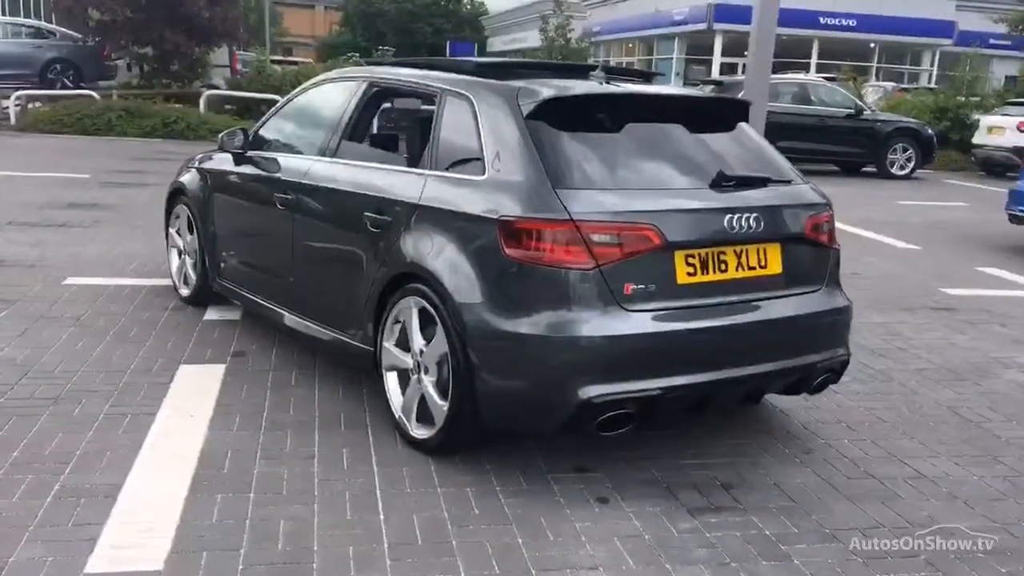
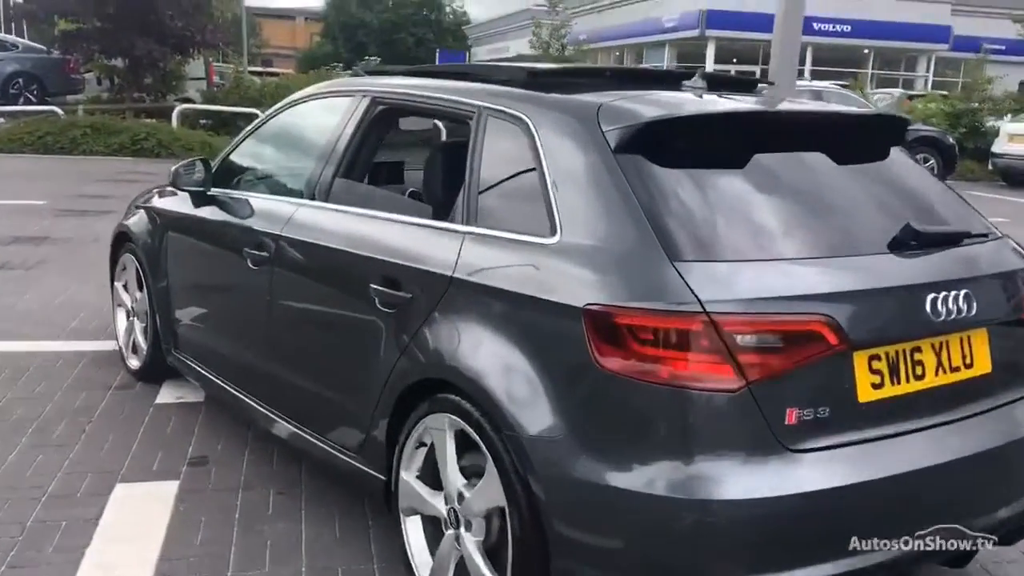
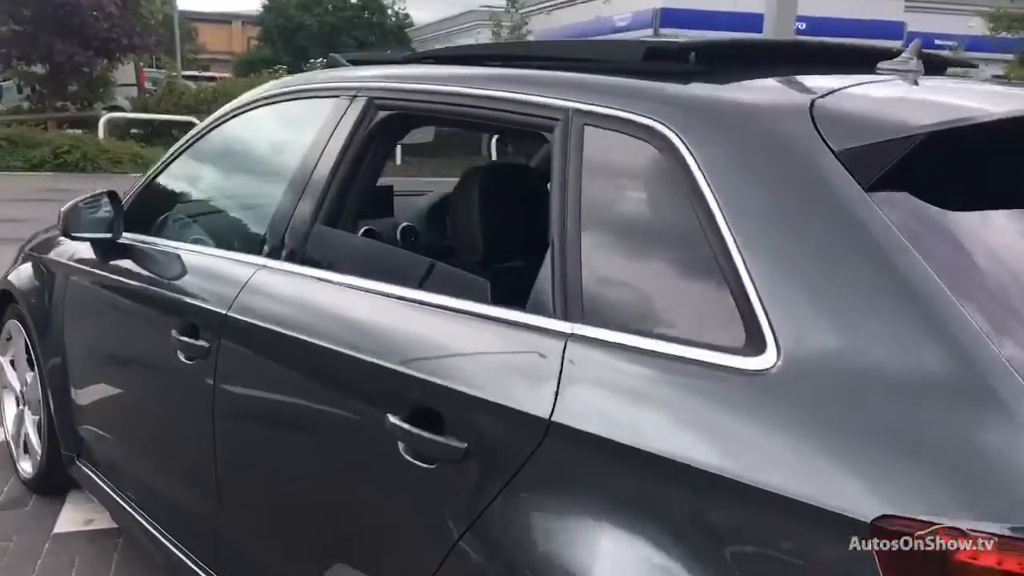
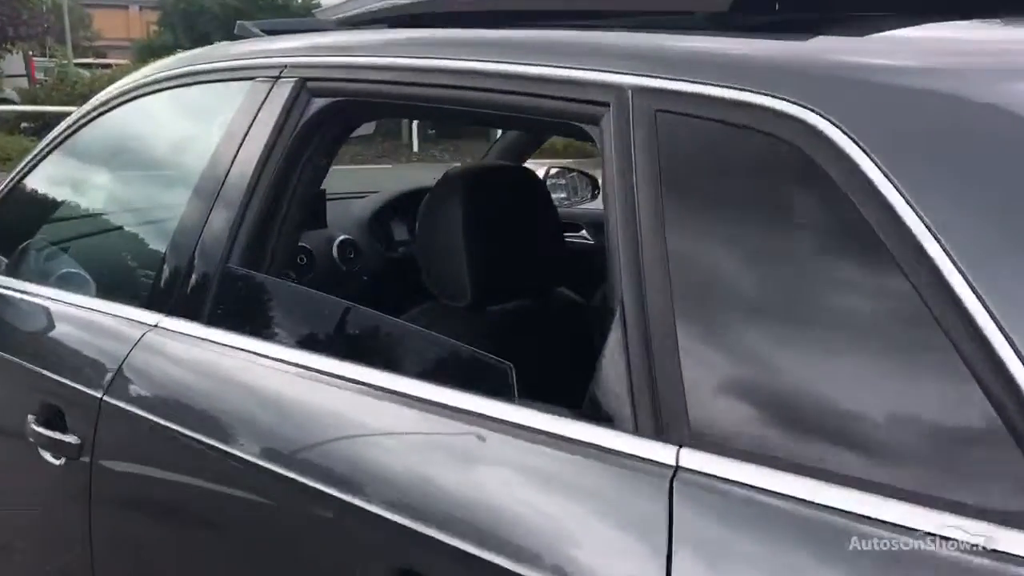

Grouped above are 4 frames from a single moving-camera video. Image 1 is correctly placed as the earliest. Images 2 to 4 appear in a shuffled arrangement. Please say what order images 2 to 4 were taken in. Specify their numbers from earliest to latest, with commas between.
2, 3, 4
